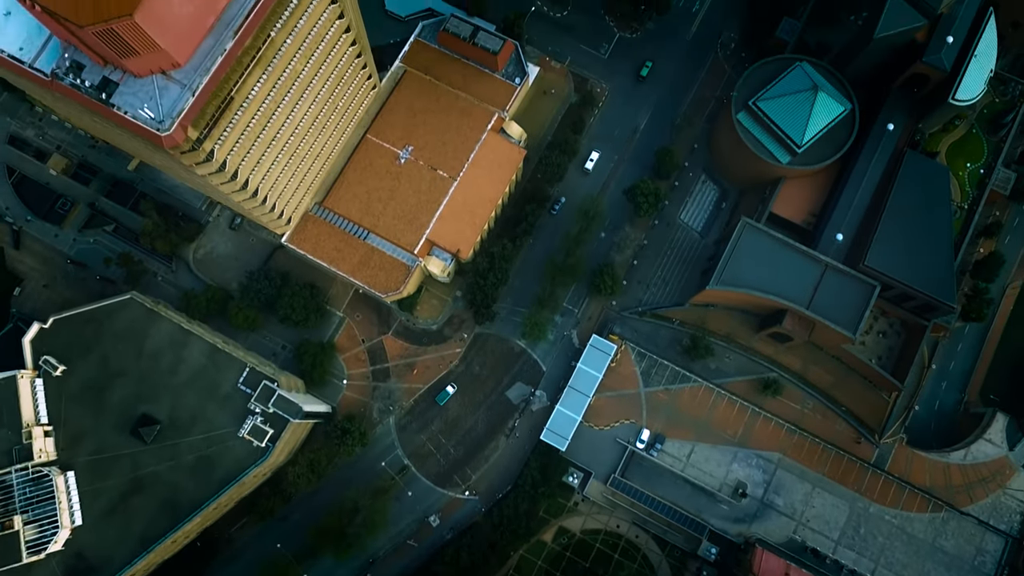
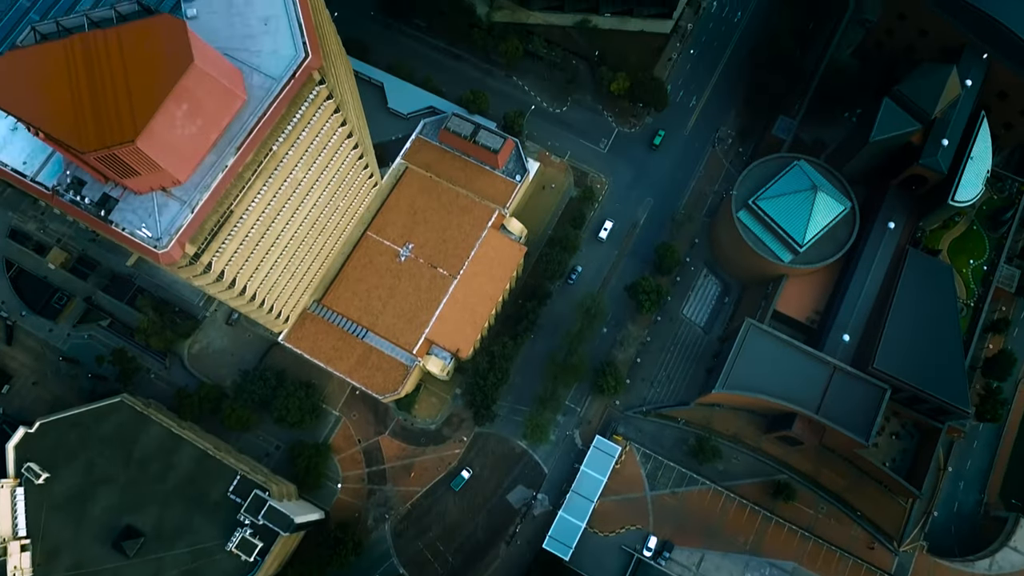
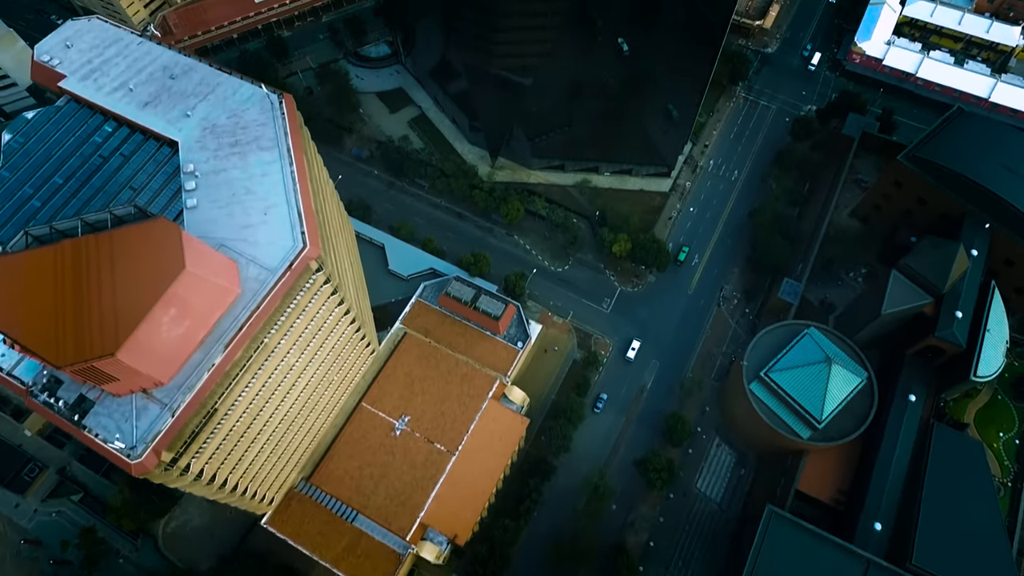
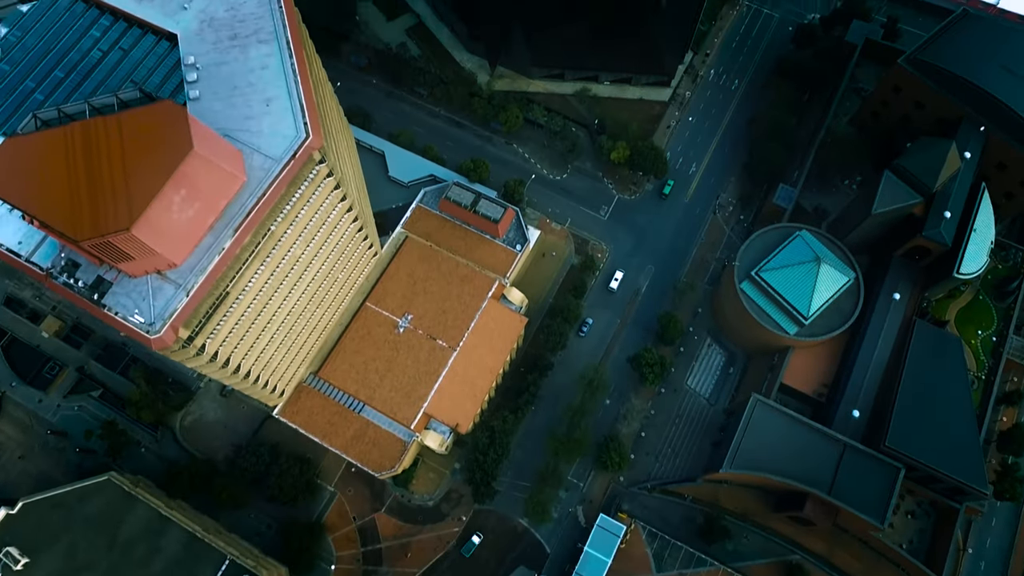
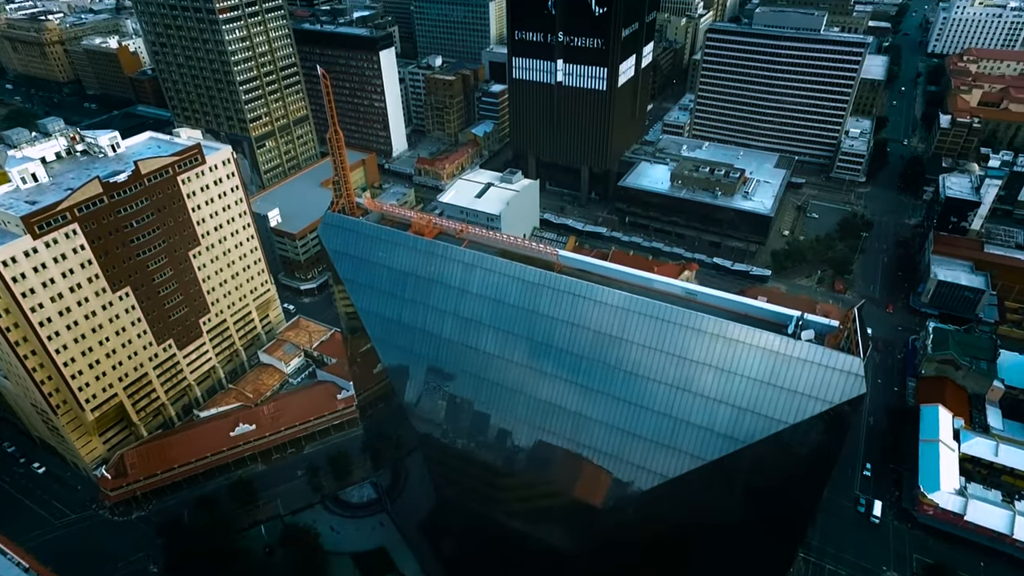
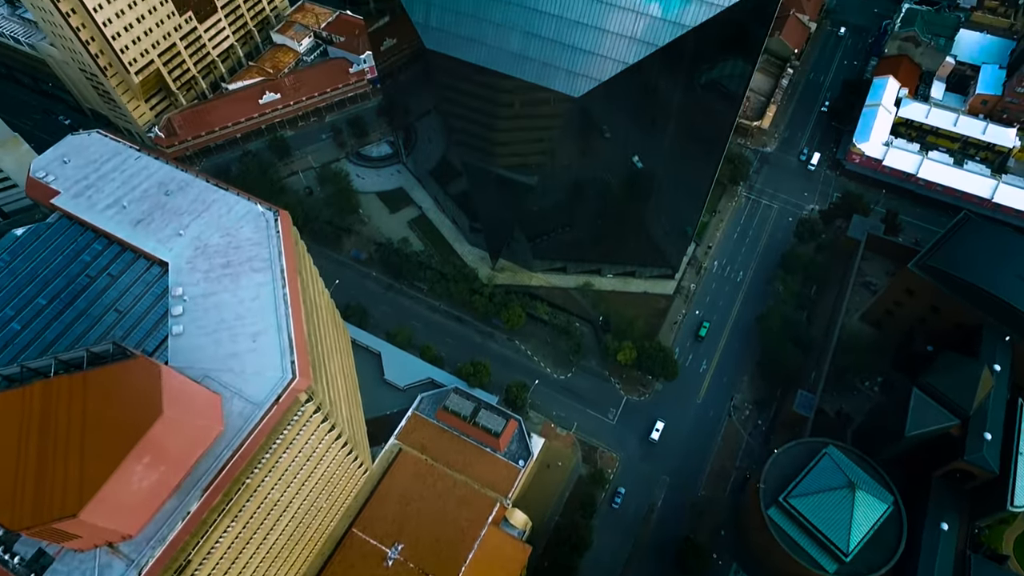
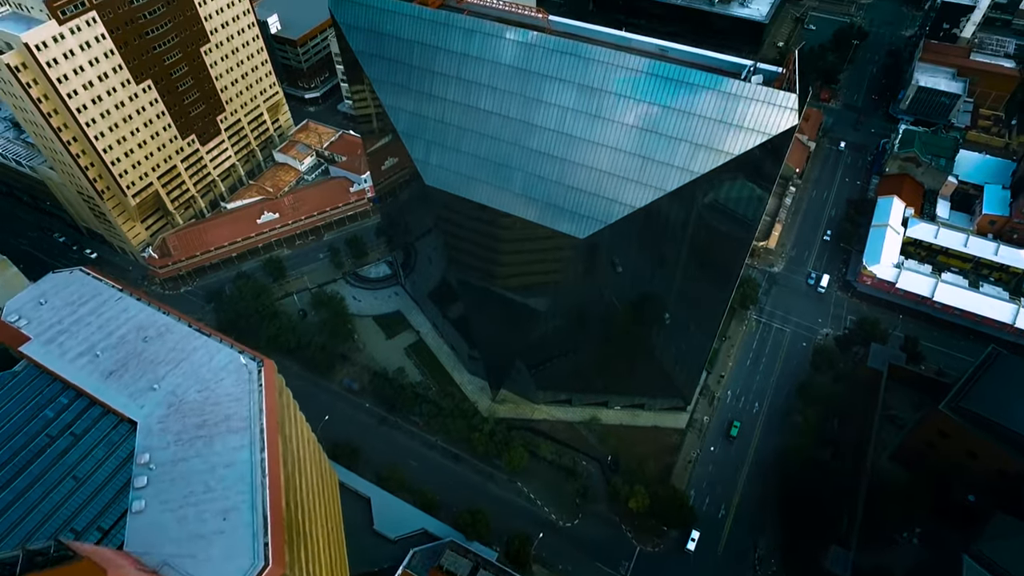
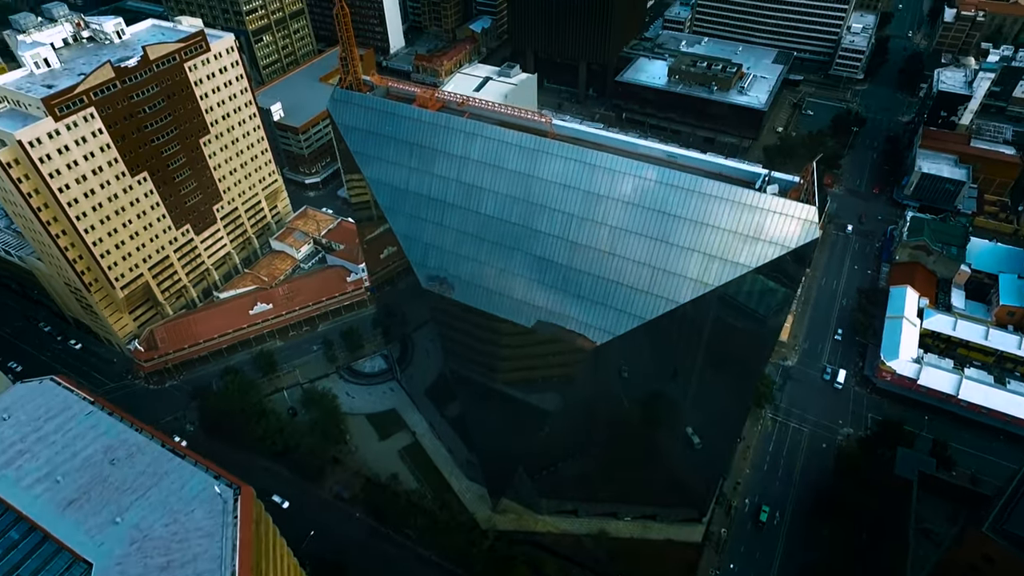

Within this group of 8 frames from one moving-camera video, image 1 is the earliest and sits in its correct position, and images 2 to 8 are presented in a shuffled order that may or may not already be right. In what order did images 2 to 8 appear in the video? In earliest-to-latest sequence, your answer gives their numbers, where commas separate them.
2, 4, 3, 6, 7, 8, 5
